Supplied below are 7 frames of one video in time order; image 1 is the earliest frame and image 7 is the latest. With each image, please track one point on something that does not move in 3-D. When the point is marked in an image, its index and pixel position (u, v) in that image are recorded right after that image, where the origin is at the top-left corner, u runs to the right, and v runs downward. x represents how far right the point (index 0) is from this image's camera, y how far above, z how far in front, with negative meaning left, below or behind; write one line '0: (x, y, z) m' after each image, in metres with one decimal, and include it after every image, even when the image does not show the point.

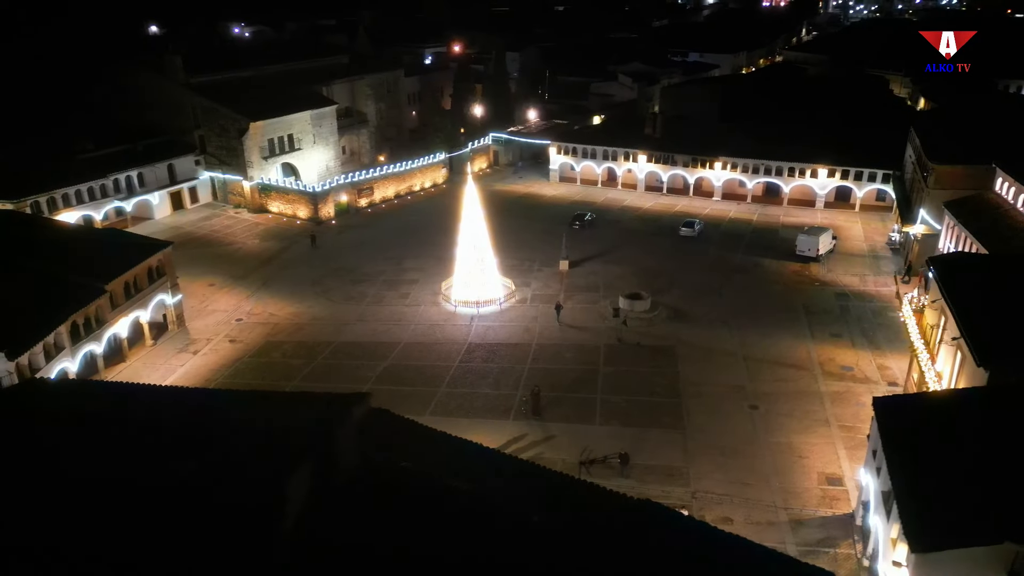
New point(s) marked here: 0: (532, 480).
0: (+0.6, -4.6, +17.7) m
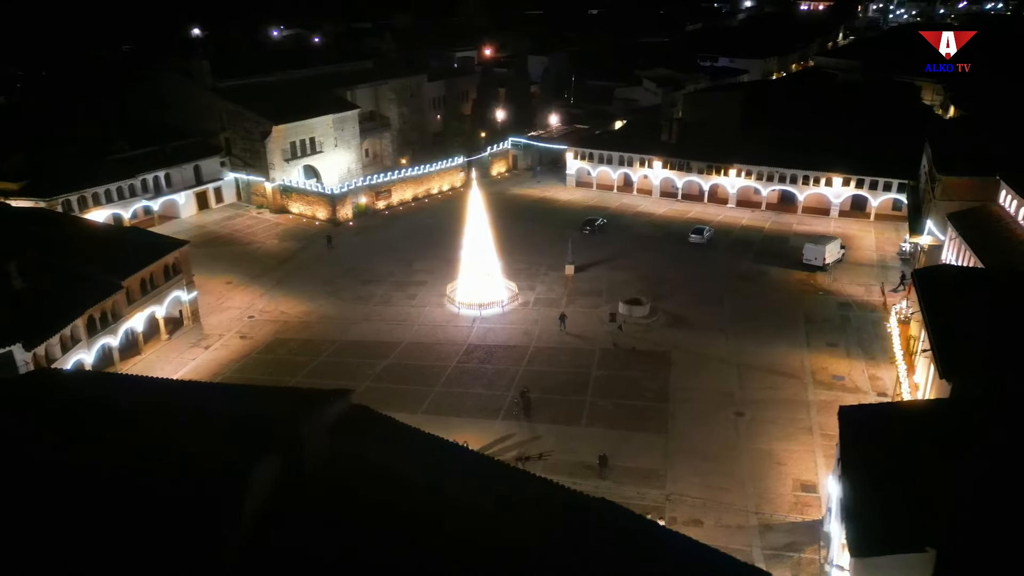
0: (-0.3, -4.8, +18.6) m
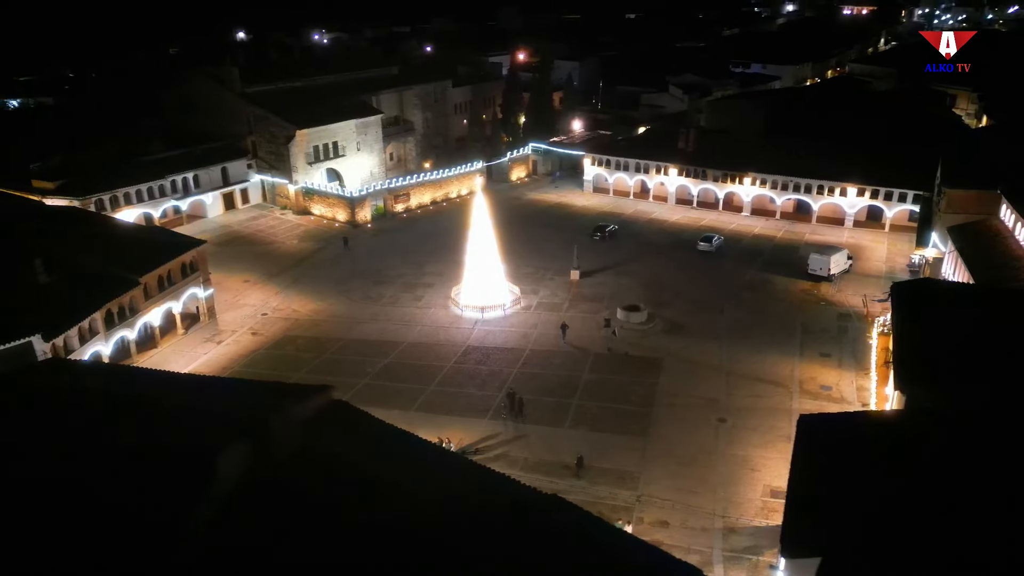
0: (-1.3, -4.9, +19.7) m
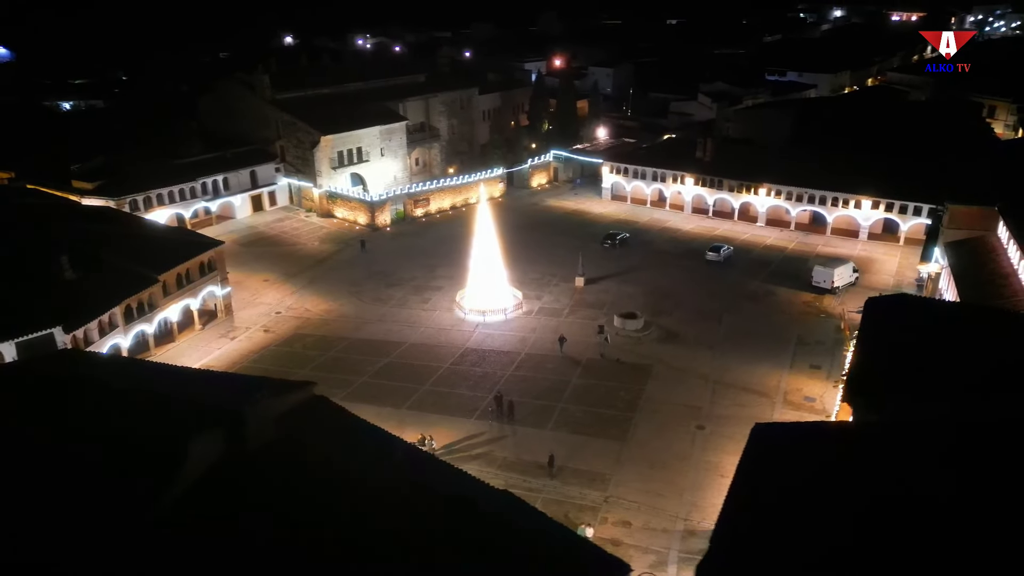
0: (-2.5, -5.1, +21.0) m
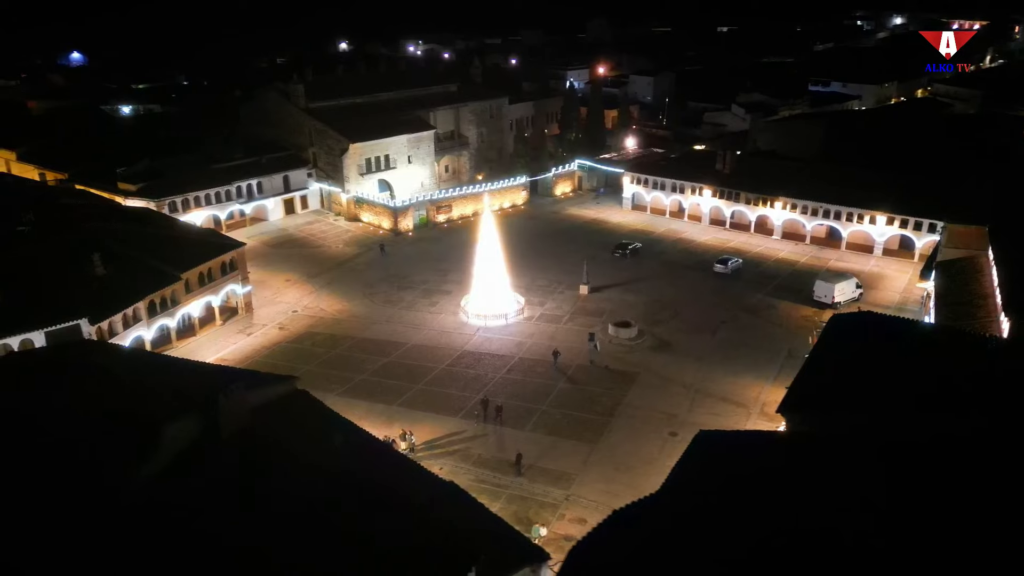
0: (-4.0, -5.2, +22.9) m
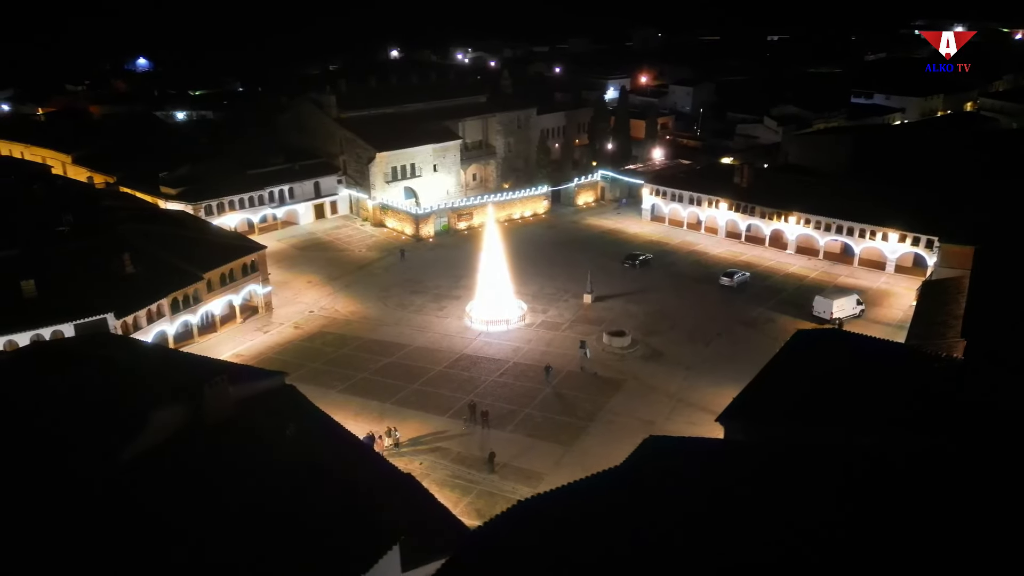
0: (-5.4, -5.4, +25.0) m
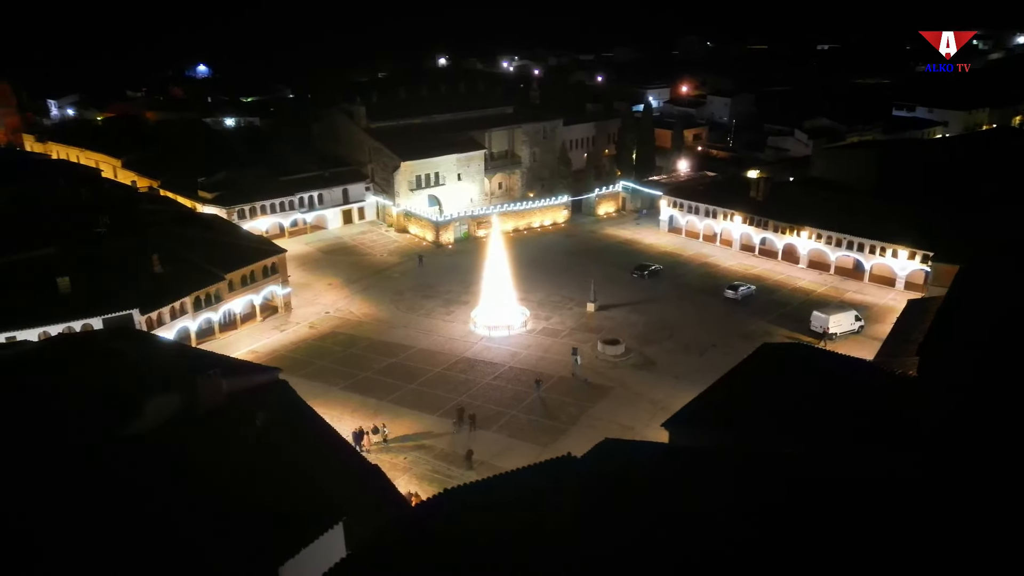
0: (-6.7, -5.6, +27.2) m
